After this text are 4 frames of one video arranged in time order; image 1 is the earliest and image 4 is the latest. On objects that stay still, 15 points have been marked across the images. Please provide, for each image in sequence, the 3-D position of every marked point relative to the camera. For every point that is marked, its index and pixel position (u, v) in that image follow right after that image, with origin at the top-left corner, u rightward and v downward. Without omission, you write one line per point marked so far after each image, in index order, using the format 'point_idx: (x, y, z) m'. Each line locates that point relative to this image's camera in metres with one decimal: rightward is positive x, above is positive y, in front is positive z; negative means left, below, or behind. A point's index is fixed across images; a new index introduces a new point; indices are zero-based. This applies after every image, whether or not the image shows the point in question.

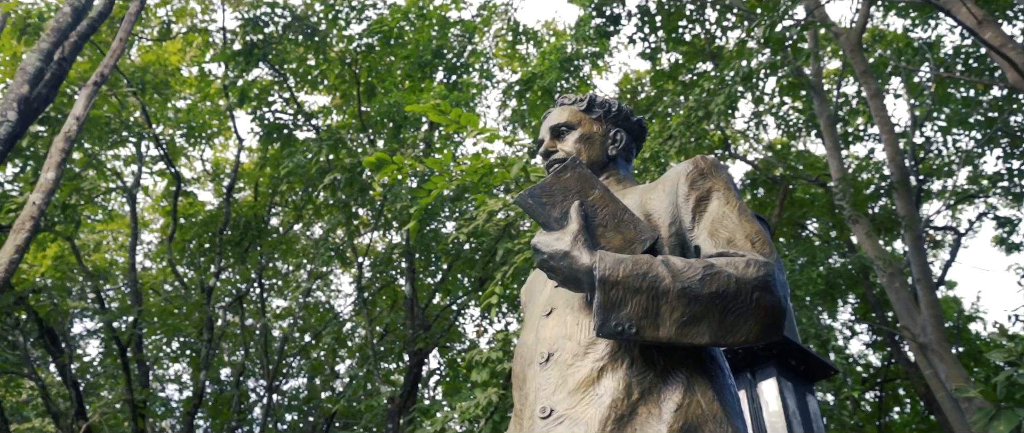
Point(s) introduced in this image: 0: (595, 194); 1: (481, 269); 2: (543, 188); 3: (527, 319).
0: (+0.3, +0.1, +2.8) m
1: (-0.5, -0.8, +11.8) m
2: (+0.1, +0.1, +2.7) m
3: (+0.1, -0.4, +3.0) m
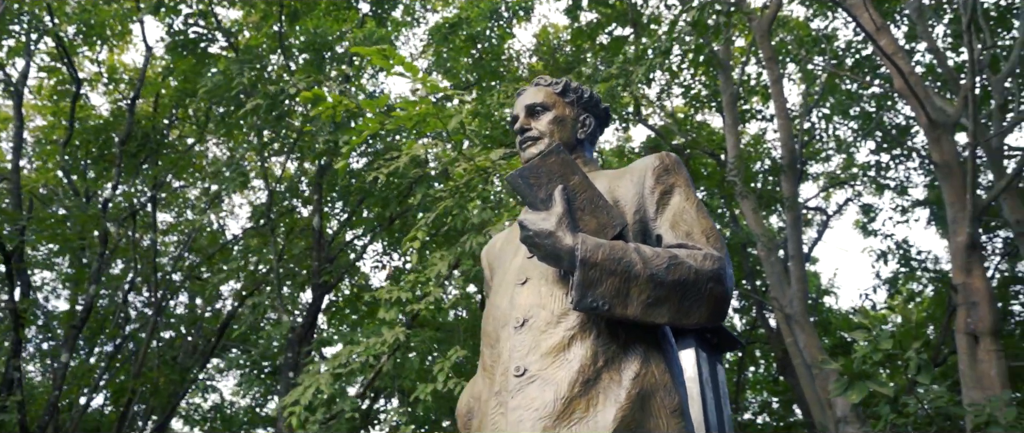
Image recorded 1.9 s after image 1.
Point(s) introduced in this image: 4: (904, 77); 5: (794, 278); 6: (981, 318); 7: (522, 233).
0: (+0.3, +0.2, +3.1) m
1: (-1.9, +0.1, +11.9) m
2: (+0.1, +0.2, +3.0) m
3: (-0.1, -0.3, +3.3) m
4: (+5.8, +2.1, +11.1) m
5: (+5.3, -1.2, +14.2) m
6: (+6.2, -1.3, +9.9) m
7: (0.0, -0.1, +2.9) m
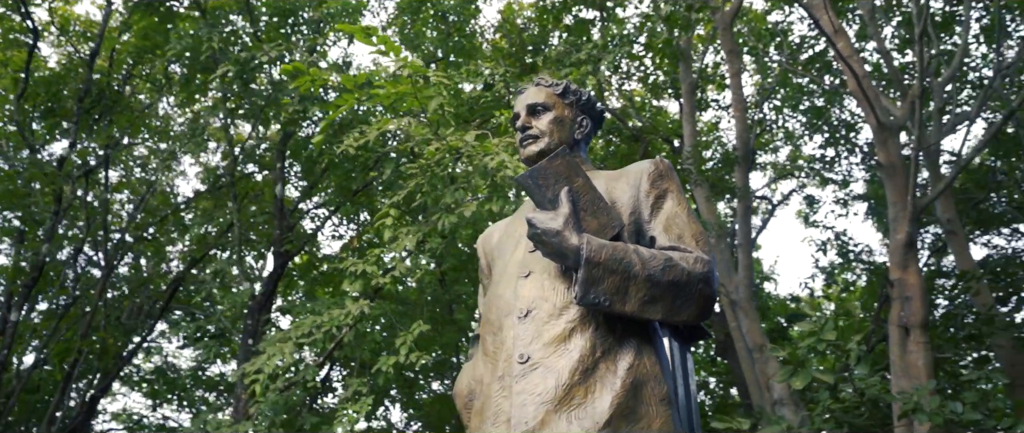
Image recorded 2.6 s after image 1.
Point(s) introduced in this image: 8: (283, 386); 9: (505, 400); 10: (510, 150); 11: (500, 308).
0: (+0.3, +0.2, +3.3) m
1: (-2.5, +0.6, +12.0) m
2: (+0.1, +0.2, +3.2) m
3: (-0.1, -0.3, +3.5) m
4: (+5.4, +2.1, +11.6) m
5: (+4.5, -1.0, +14.8) m
6: (+5.7, -1.3, +10.6) m
7: (+0.1, -0.1, +3.1) m
8: (-2.9, -2.2, +9.6) m
9: (0.0, -0.8, +3.1) m
10: (0.0, +0.8, +8.6) m
11: (-0.1, -0.4, +3.3) m
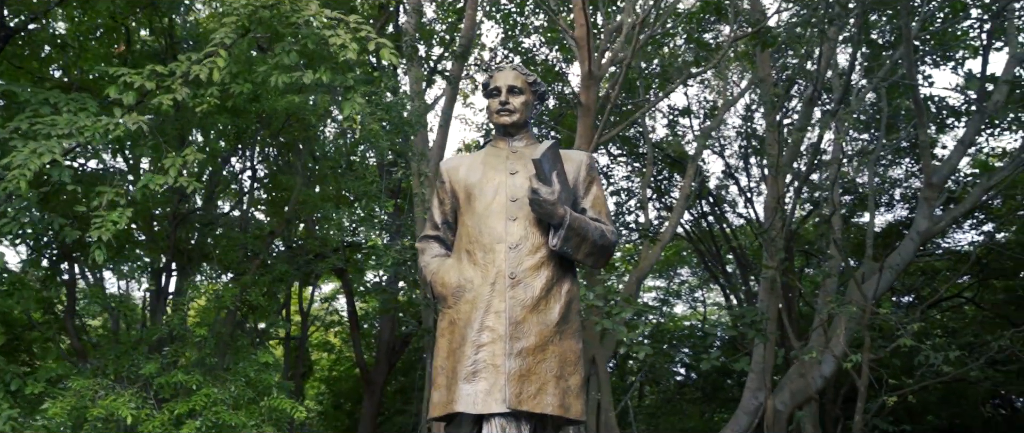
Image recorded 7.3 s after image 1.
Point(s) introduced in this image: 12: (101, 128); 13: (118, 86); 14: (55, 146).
0: (+0.3, +0.3, +5.0) m
1: (-5.9, +3.6, +10.9) m
2: (+0.2, +0.4, +4.9) m
3: (-0.2, 0.0, +5.1) m
4: (+1.4, +3.5, +14.4) m
5: (-1.7, +1.6, +17.1) m
6: (+1.1, -0.1, +14.1) m
7: (+0.2, +0.1, +4.8) m
8: (-5.9, +0.4, +9.1) m
9: (-0.1, -0.5, +4.8) m
10: (-2.2, +2.4, +9.3) m
11: (-0.1, -0.1, +4.9) m
12: (-5.1, +1.1, +9.2) m
13: (-5.1, +1.7, +9.6) m
14: (-5.5, +0.9, +8.9) m
